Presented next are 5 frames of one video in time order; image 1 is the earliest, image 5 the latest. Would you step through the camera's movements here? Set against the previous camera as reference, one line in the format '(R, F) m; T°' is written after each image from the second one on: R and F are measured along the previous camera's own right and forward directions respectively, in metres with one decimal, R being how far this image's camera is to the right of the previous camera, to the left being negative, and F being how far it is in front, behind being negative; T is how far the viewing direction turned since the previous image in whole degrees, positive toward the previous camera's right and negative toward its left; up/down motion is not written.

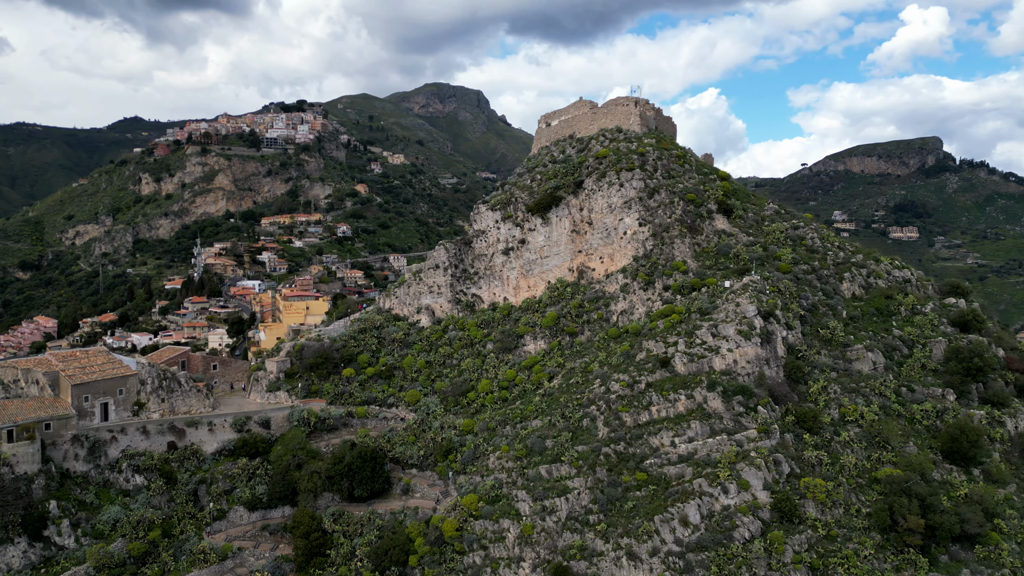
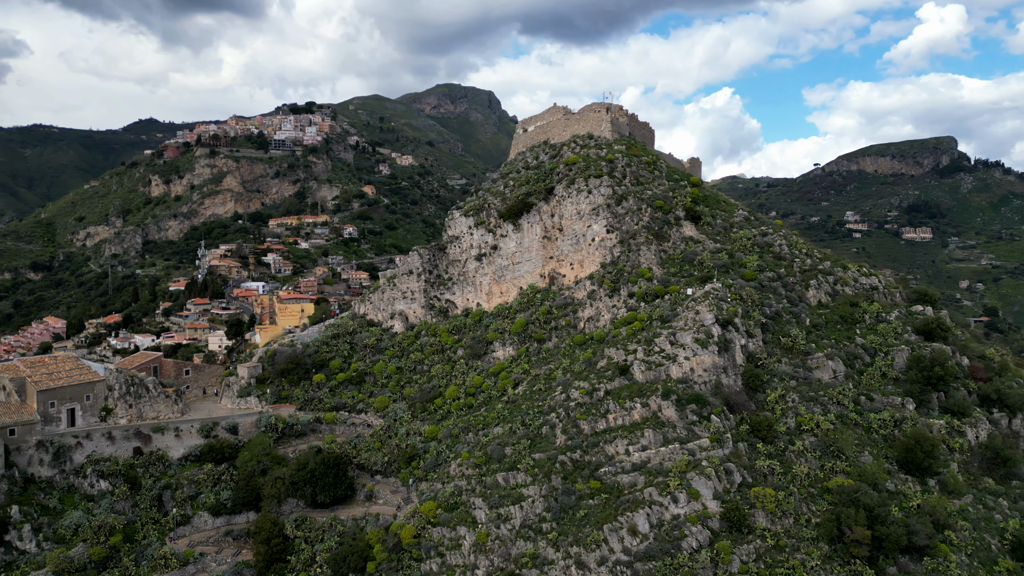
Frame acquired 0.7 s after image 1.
(+2.1, -0.1) m; -1°
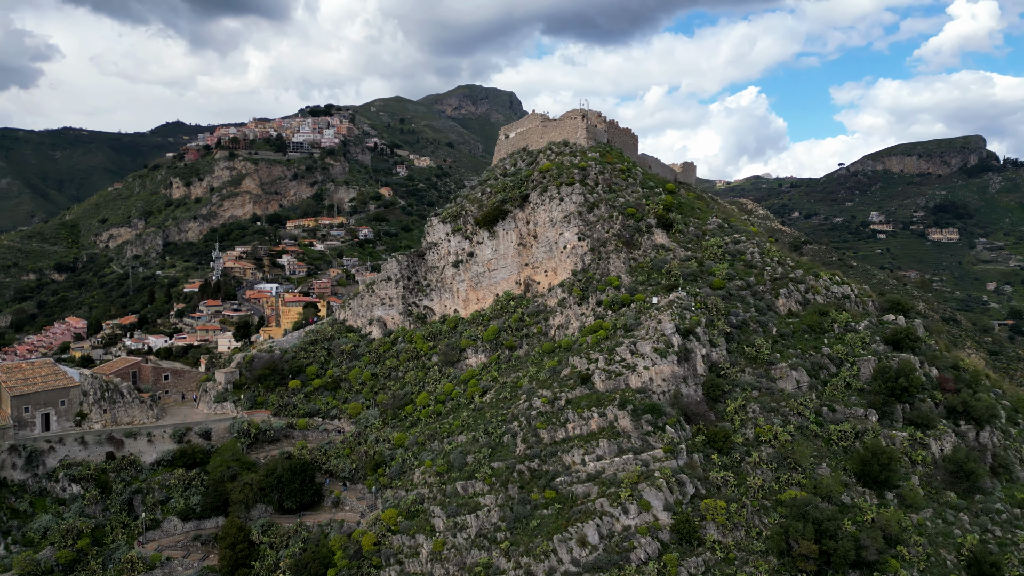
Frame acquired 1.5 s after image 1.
(+2.4, 0.0) m; -2°
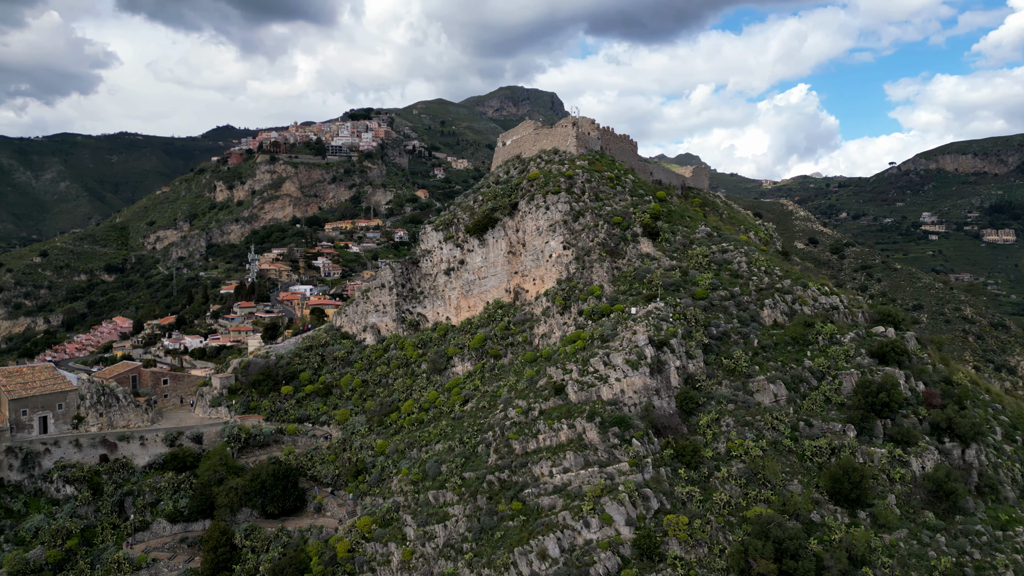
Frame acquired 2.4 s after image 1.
(+2.6, +0.1) m; -3°
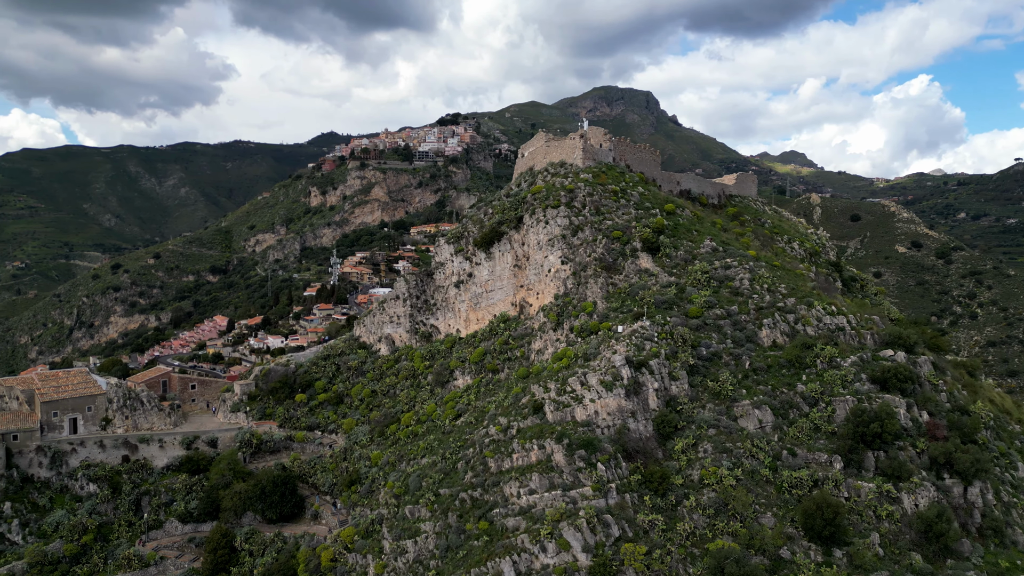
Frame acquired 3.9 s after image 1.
(+4.4, +0.4) m; -7°
